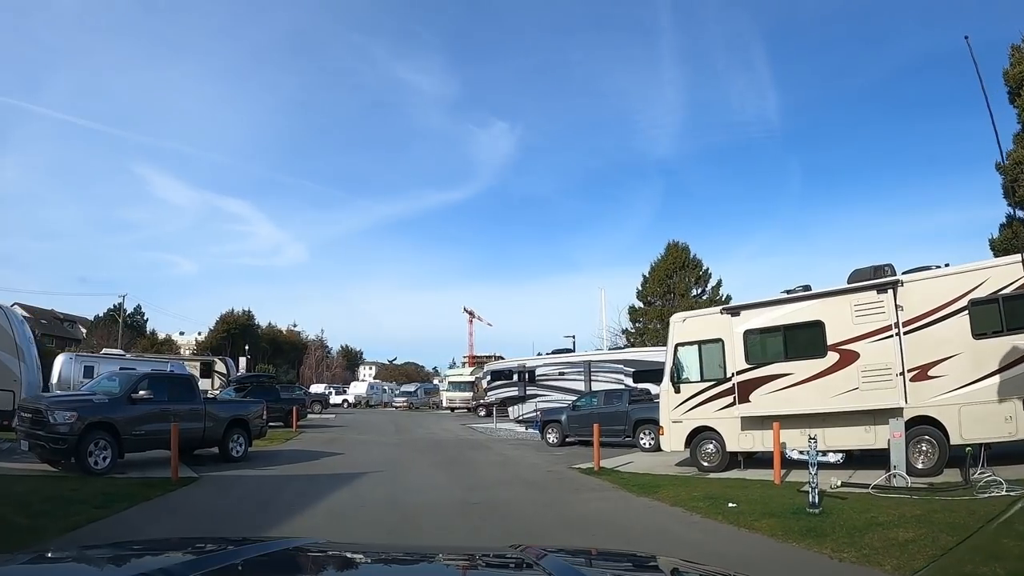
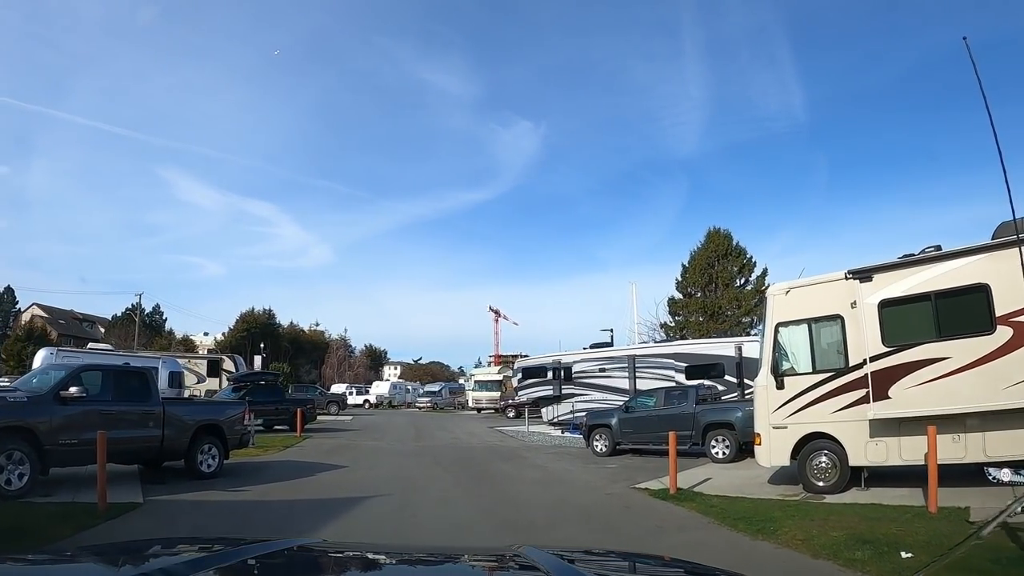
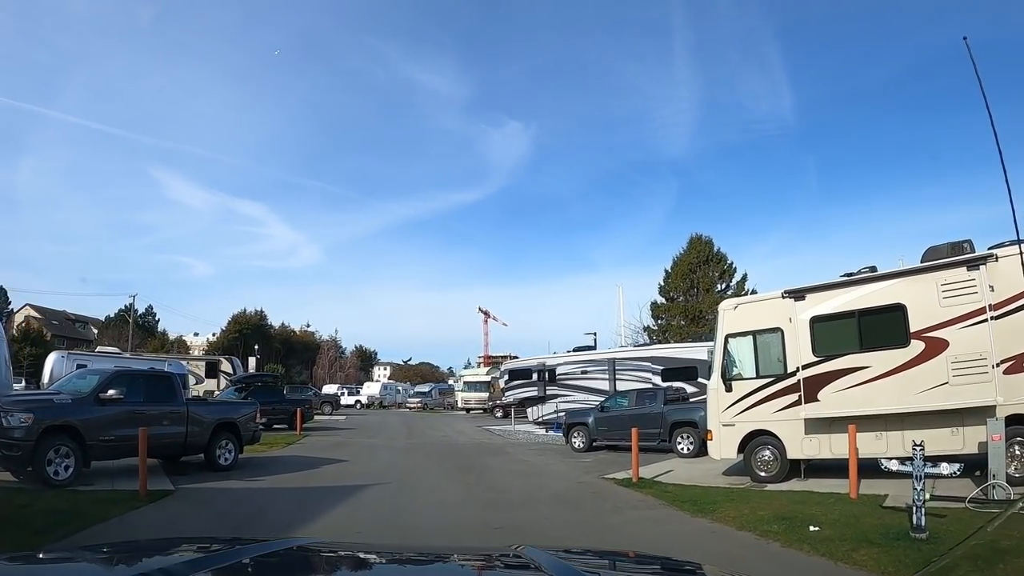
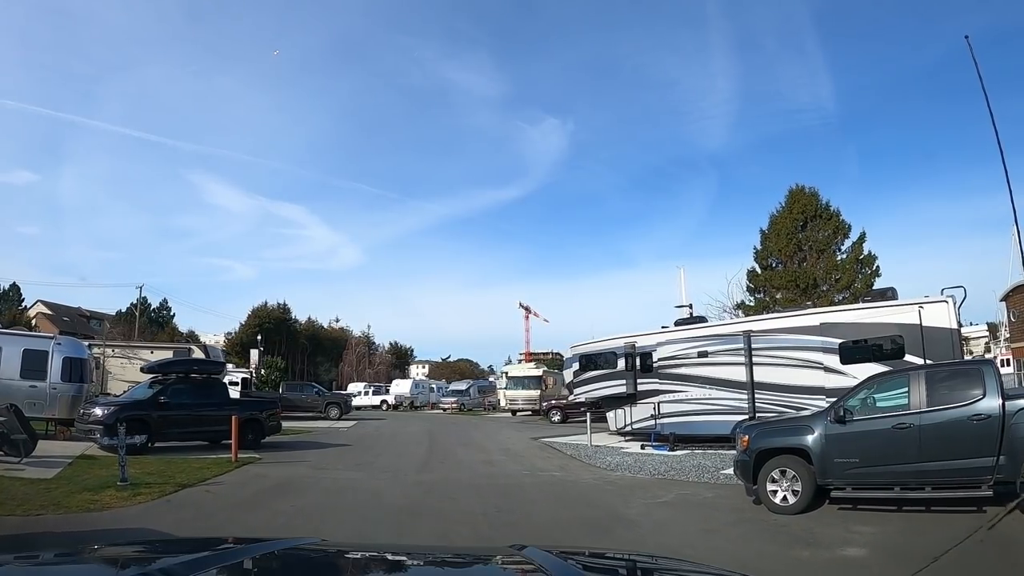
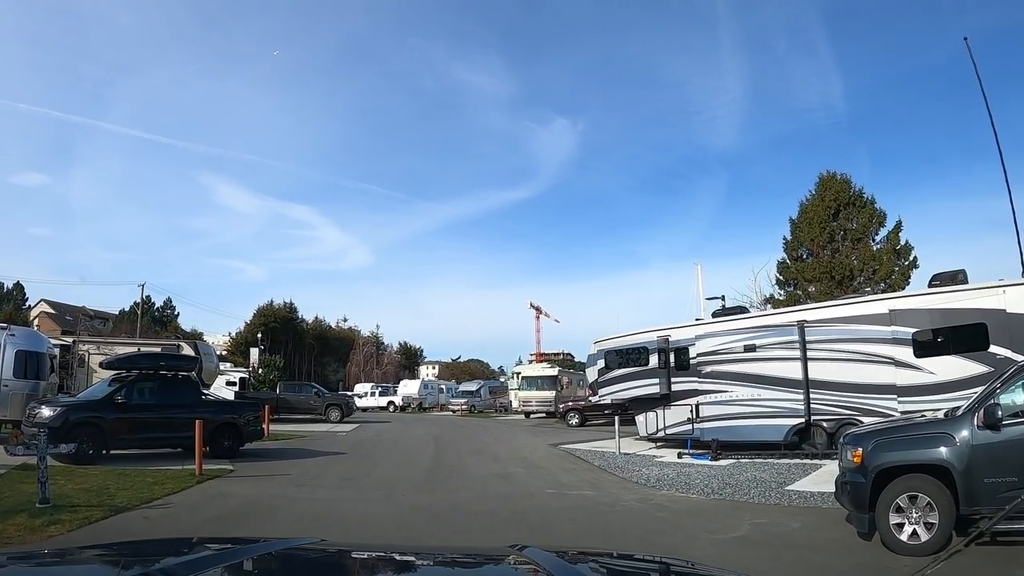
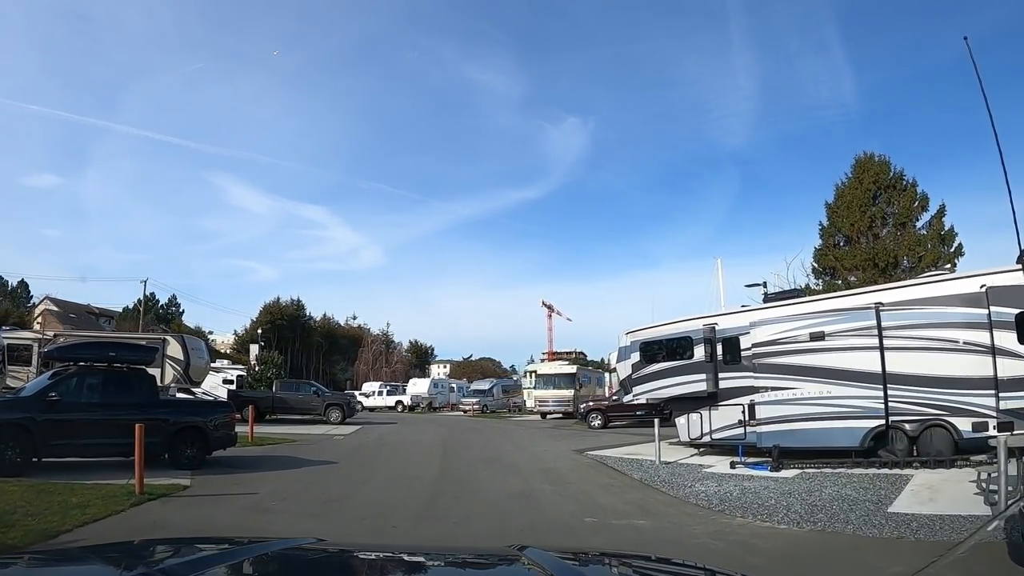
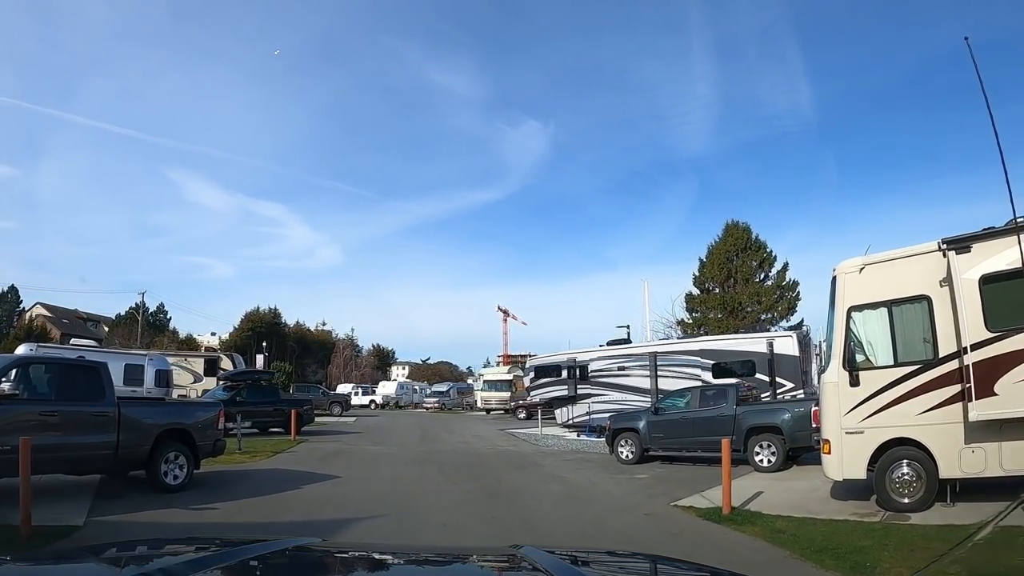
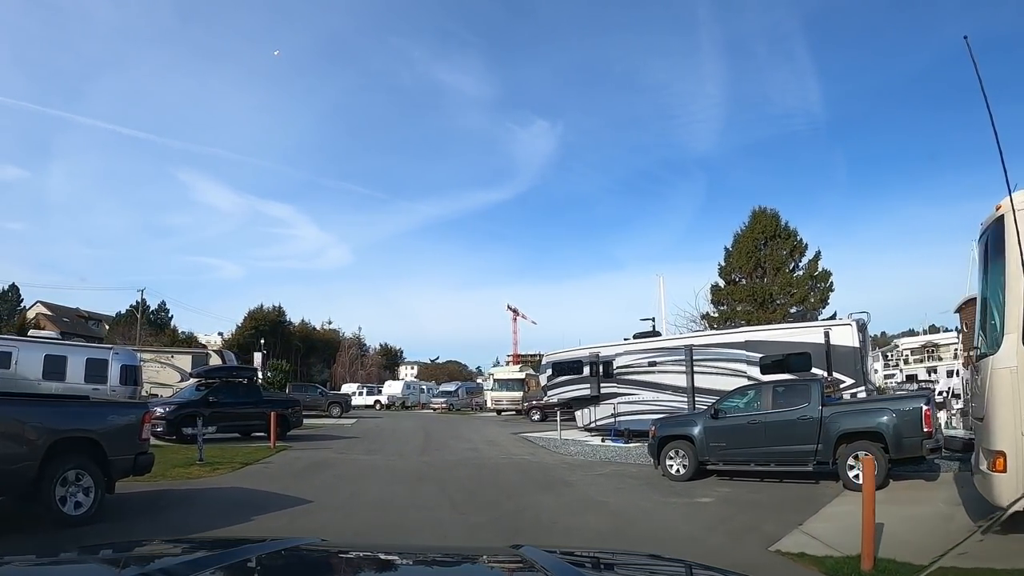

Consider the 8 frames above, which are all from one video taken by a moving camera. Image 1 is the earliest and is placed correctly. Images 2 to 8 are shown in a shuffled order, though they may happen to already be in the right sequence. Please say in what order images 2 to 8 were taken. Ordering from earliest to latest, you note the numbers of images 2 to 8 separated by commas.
3, 2, 7, 8, 4, 5, 6
